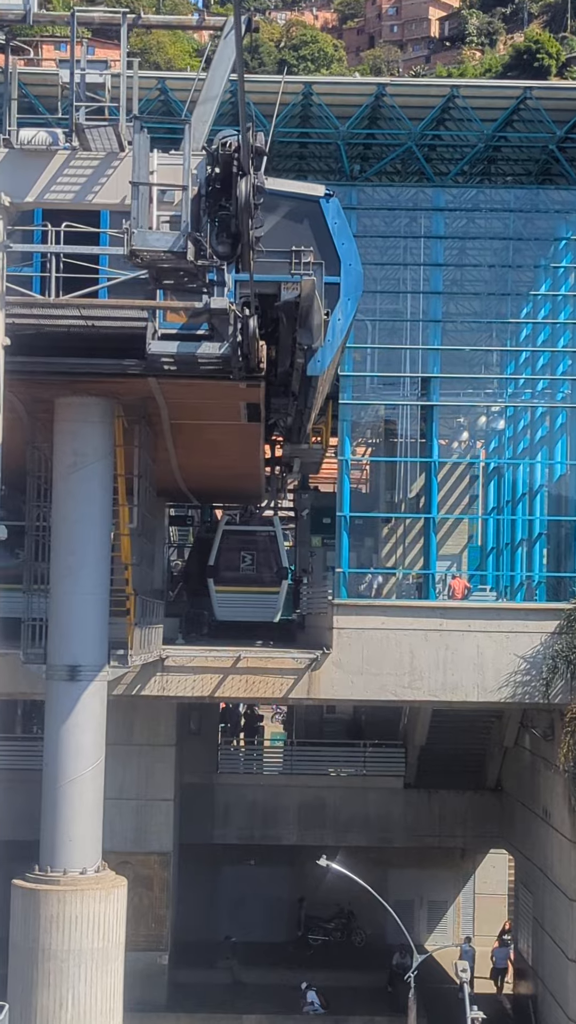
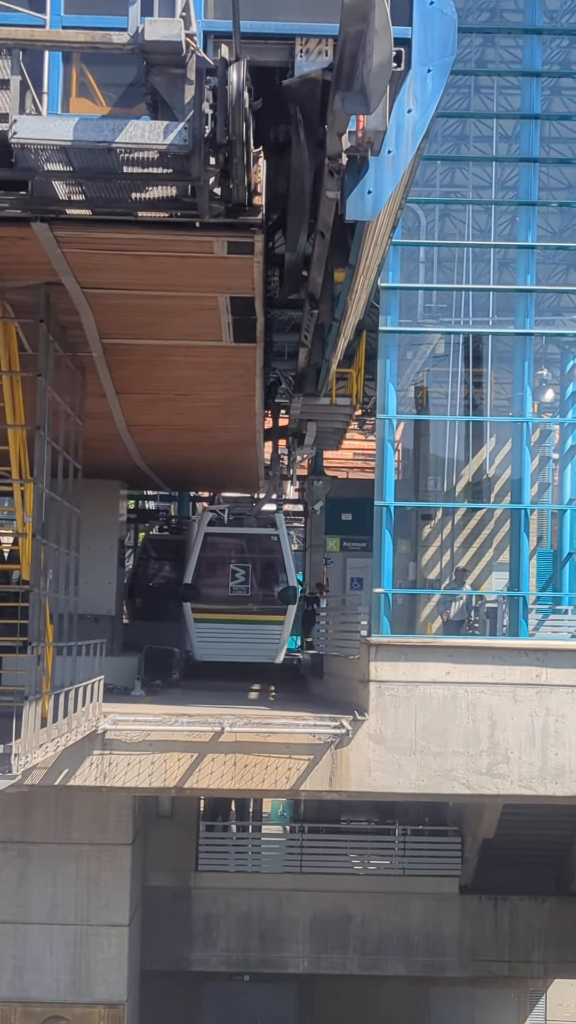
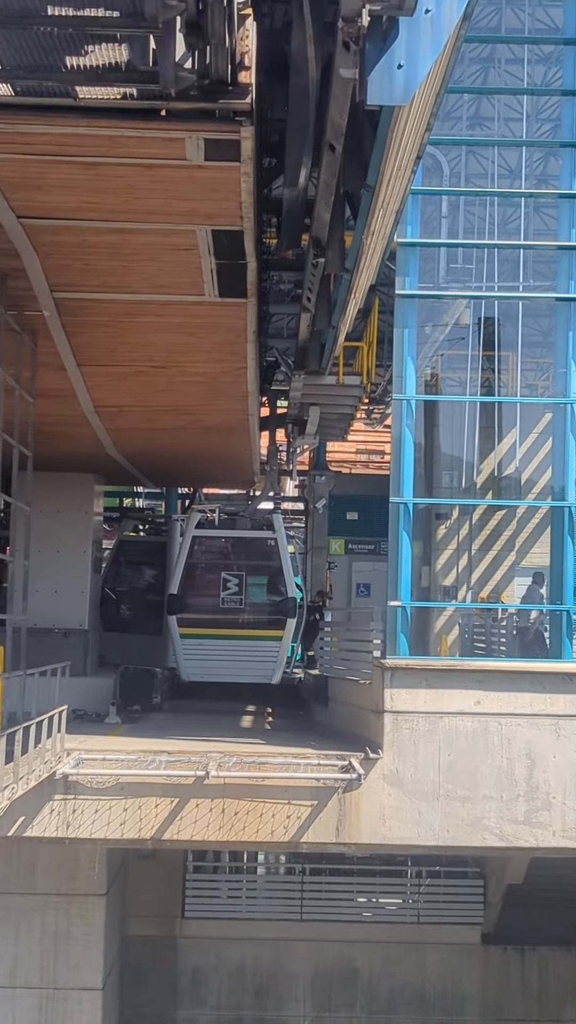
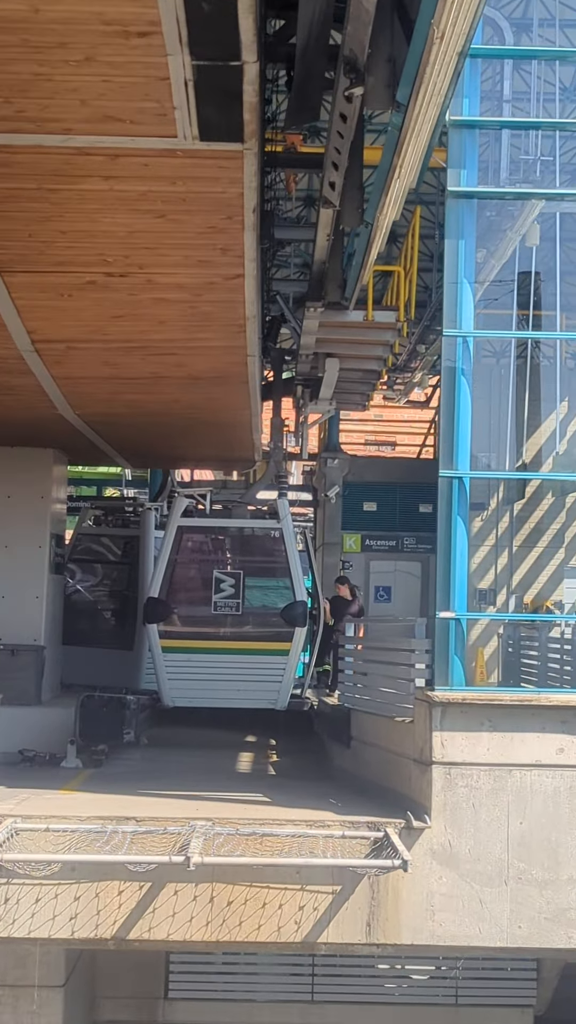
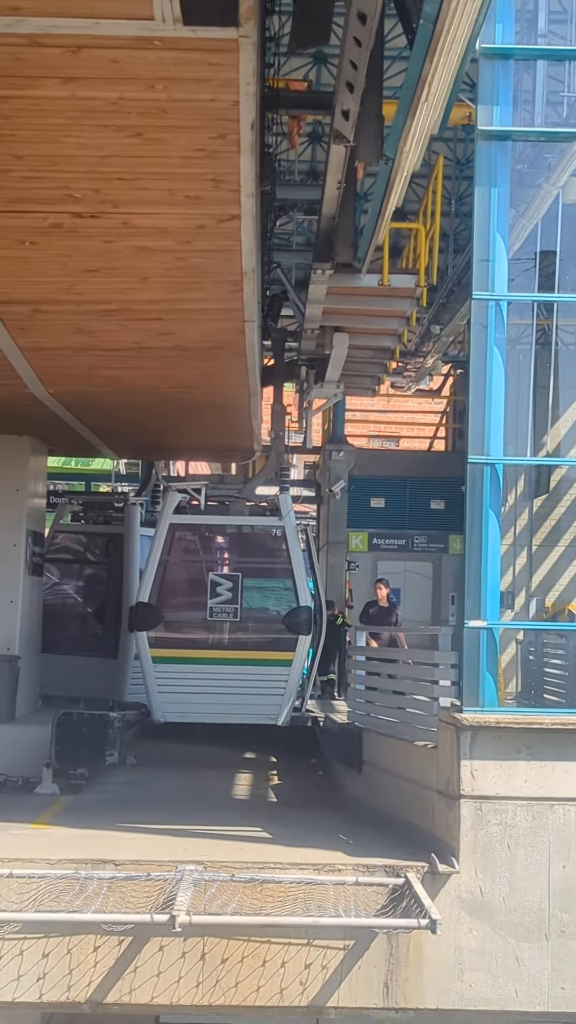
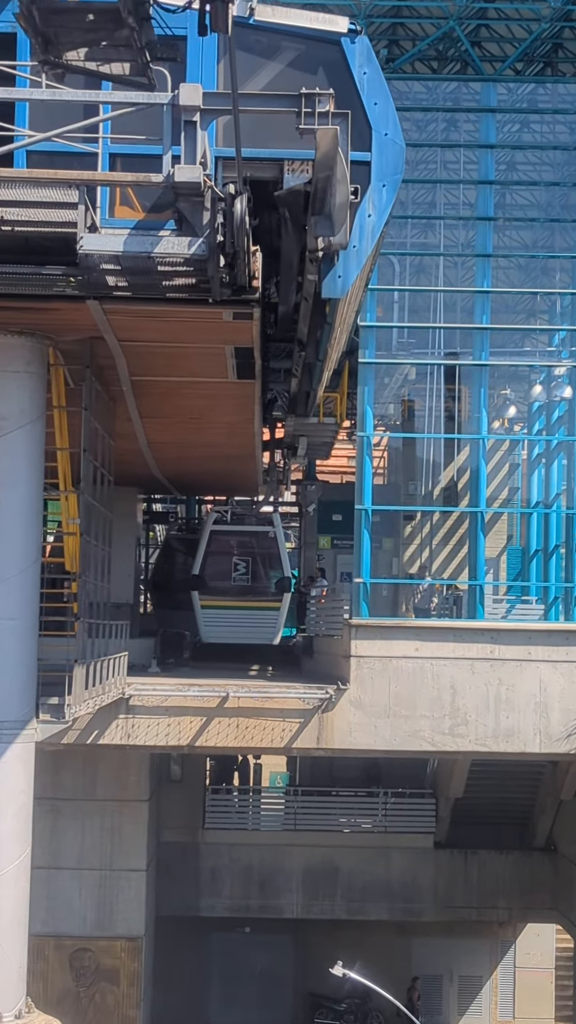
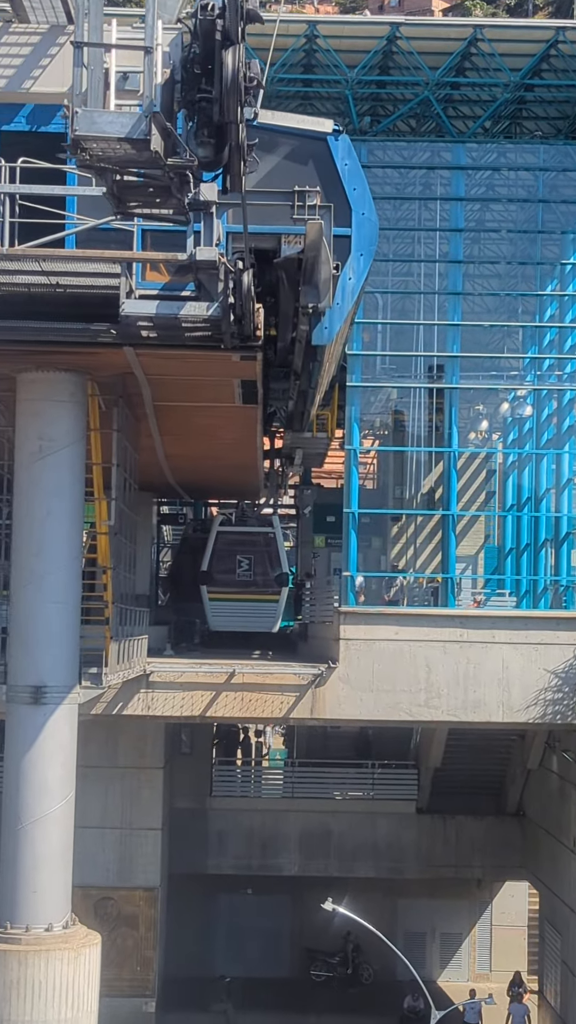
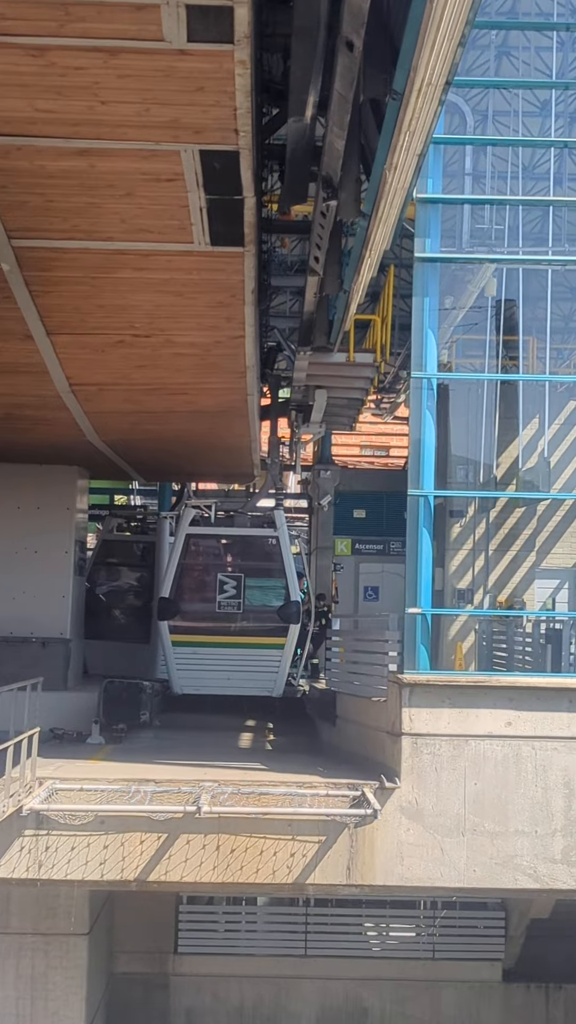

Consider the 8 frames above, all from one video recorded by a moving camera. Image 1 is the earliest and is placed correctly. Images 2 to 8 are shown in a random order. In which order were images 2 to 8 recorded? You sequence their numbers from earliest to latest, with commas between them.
7, 6, 2, 3, 8, 4, 5
